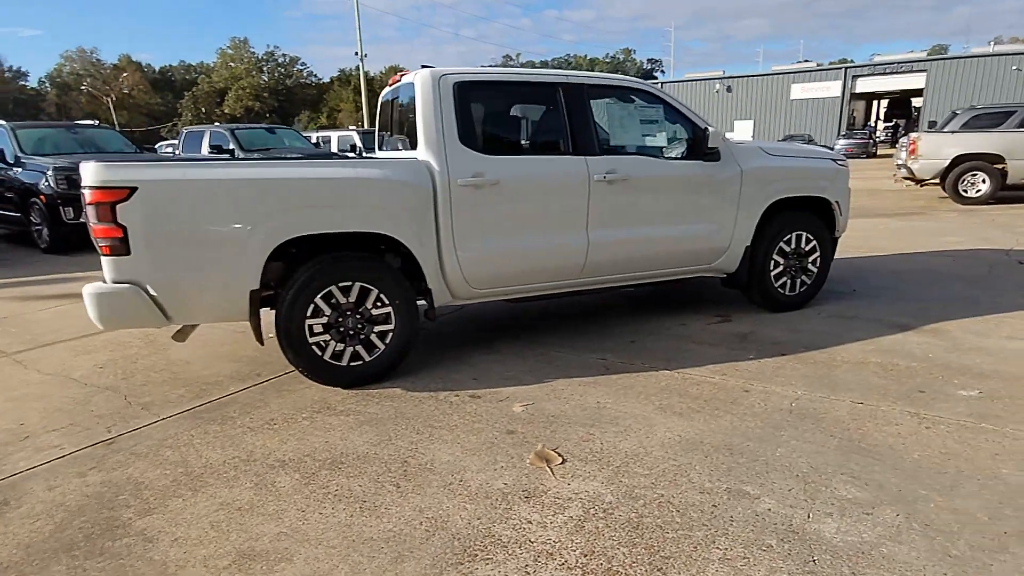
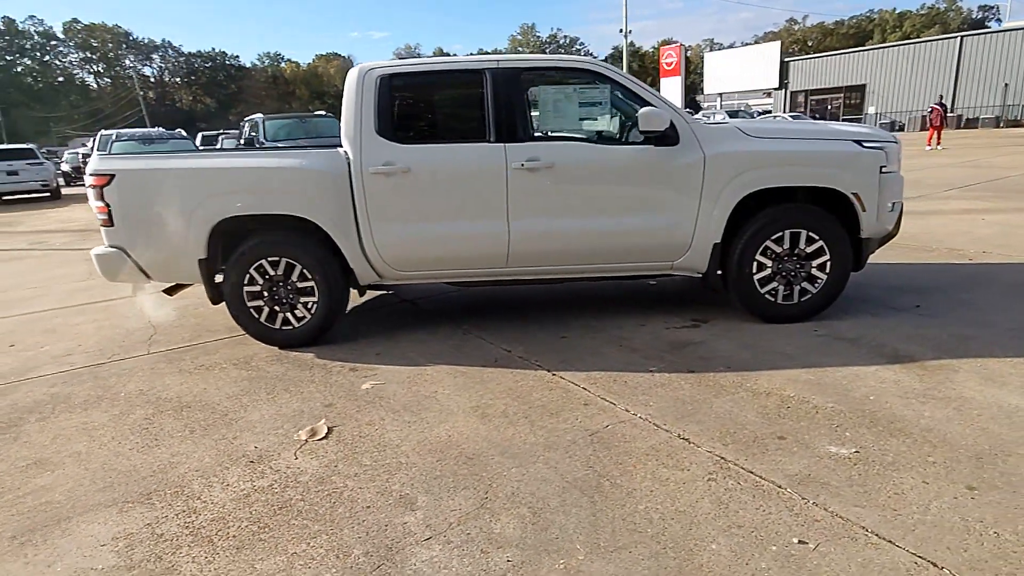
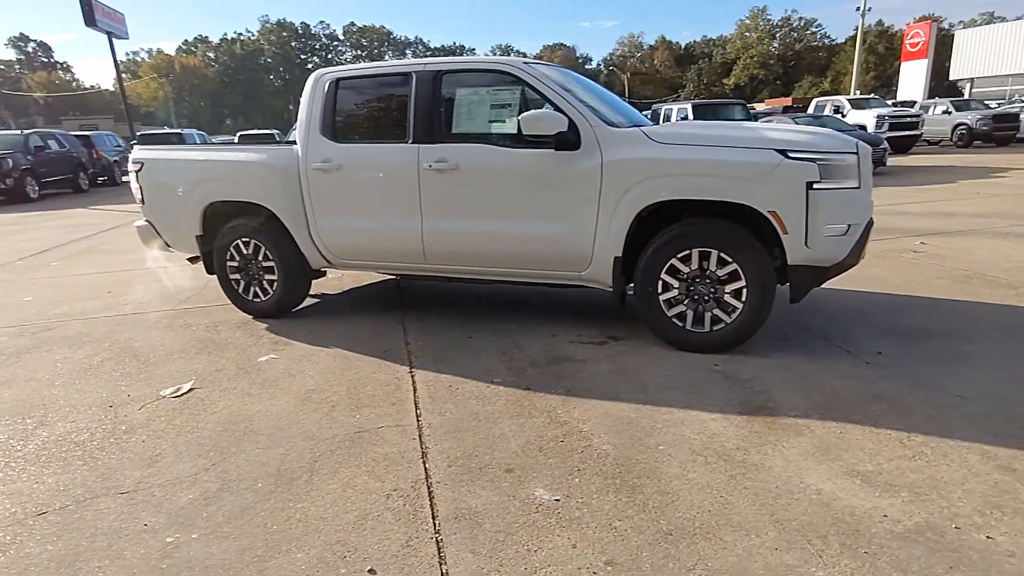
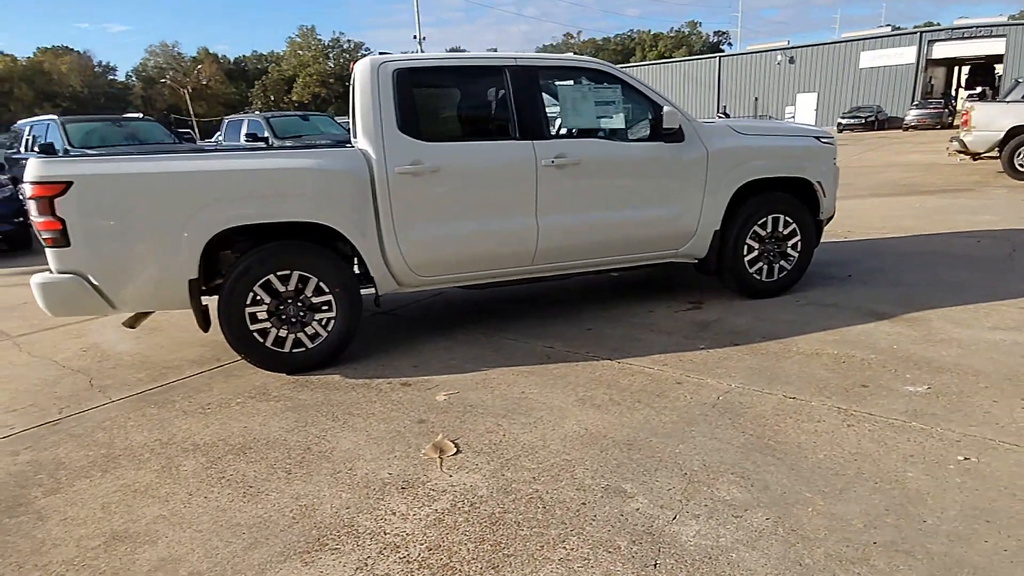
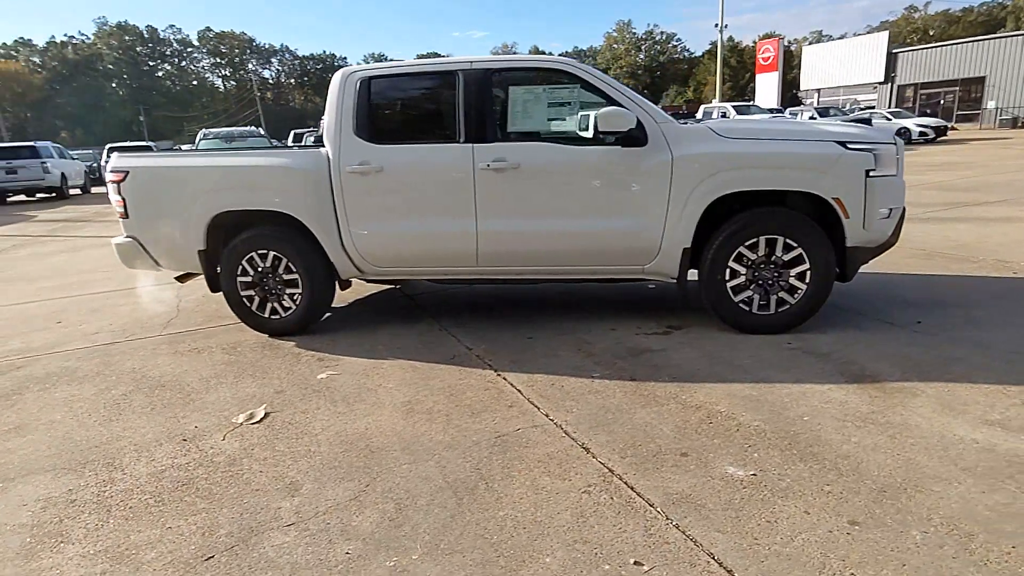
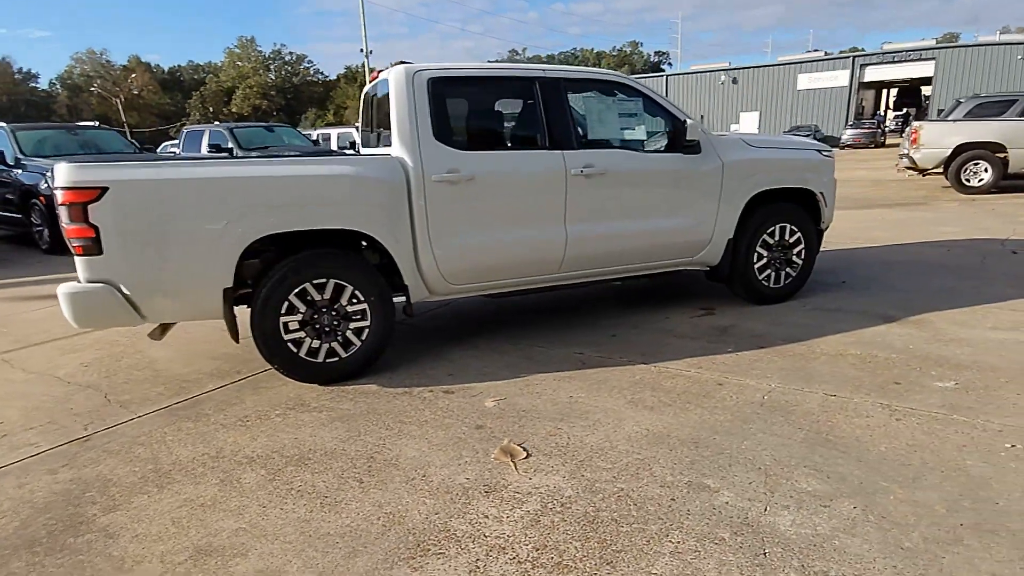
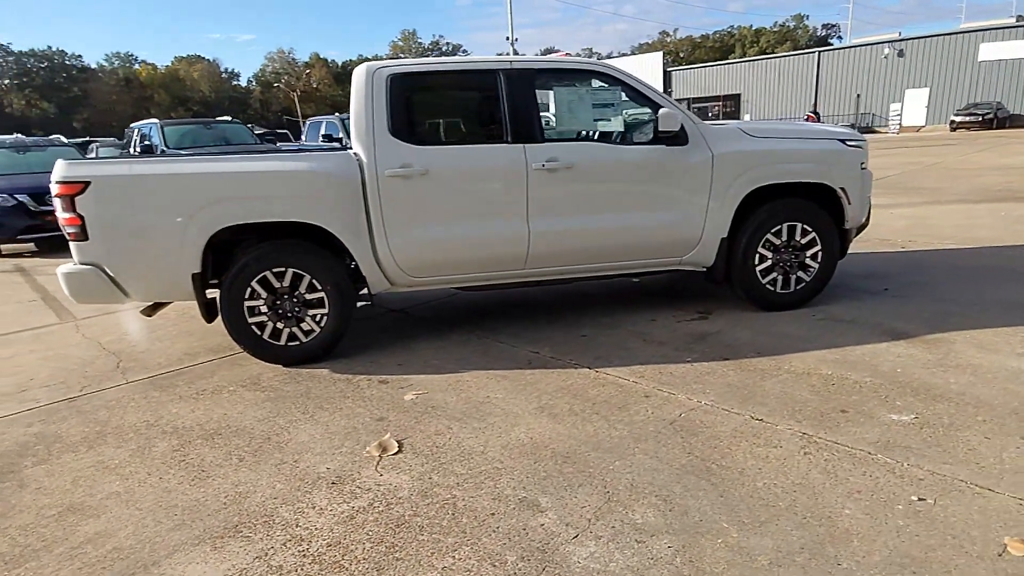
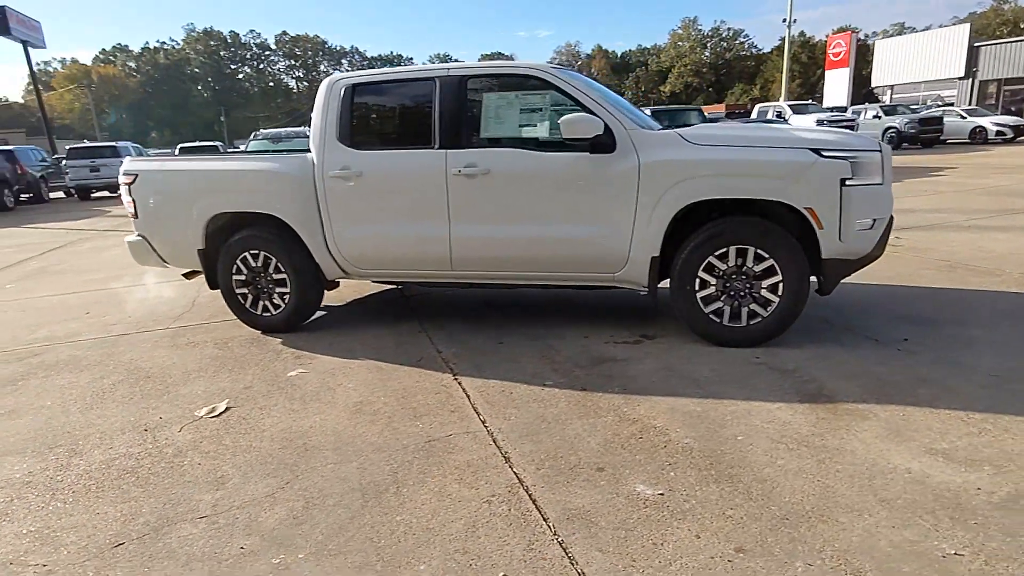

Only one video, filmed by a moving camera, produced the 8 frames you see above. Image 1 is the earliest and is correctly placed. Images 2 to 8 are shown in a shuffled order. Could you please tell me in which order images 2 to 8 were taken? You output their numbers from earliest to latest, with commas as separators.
6, 4, 7, 2, 5, 8, 3
